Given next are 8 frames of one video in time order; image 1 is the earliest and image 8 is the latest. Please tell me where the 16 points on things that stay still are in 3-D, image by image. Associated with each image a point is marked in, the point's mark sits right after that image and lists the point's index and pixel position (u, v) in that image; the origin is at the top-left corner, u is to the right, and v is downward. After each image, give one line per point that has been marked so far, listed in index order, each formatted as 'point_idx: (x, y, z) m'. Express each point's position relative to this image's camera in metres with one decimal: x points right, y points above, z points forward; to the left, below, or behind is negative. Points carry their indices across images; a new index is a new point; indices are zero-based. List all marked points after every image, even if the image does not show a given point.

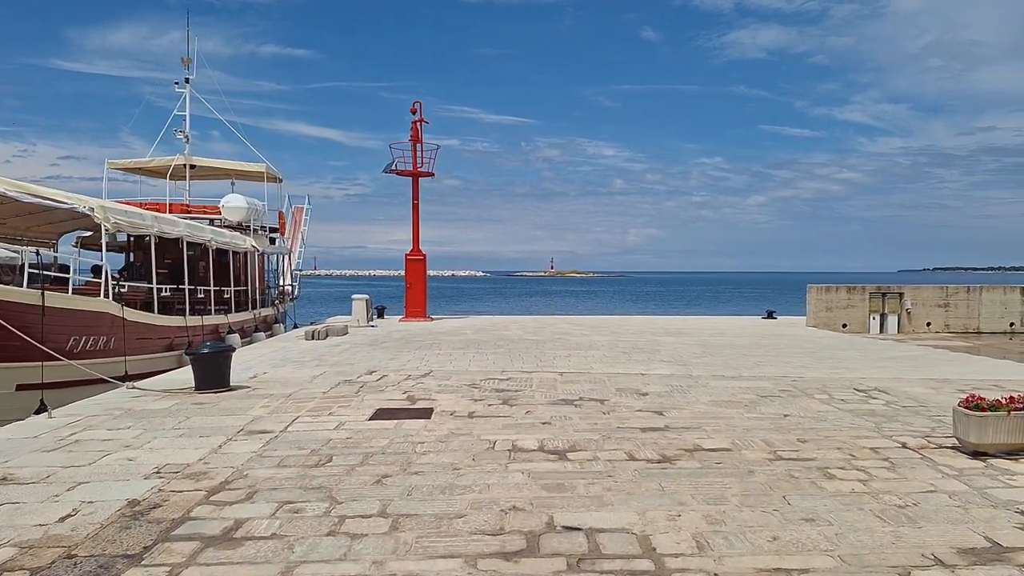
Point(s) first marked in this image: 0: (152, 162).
0: (-8.0, +2.8, +19.7) m
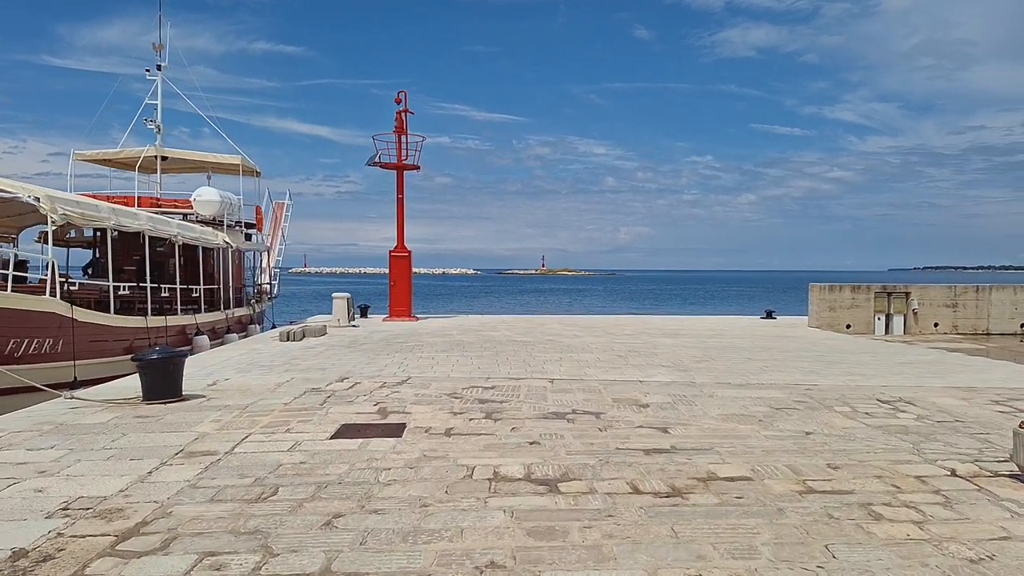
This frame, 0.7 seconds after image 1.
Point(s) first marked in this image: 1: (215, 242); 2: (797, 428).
0: (-8.2, +2.8, +18.7) m
1: (-5.4, +0.8, +16.0) m
2: (+2.1, -1.1, +6.7) m
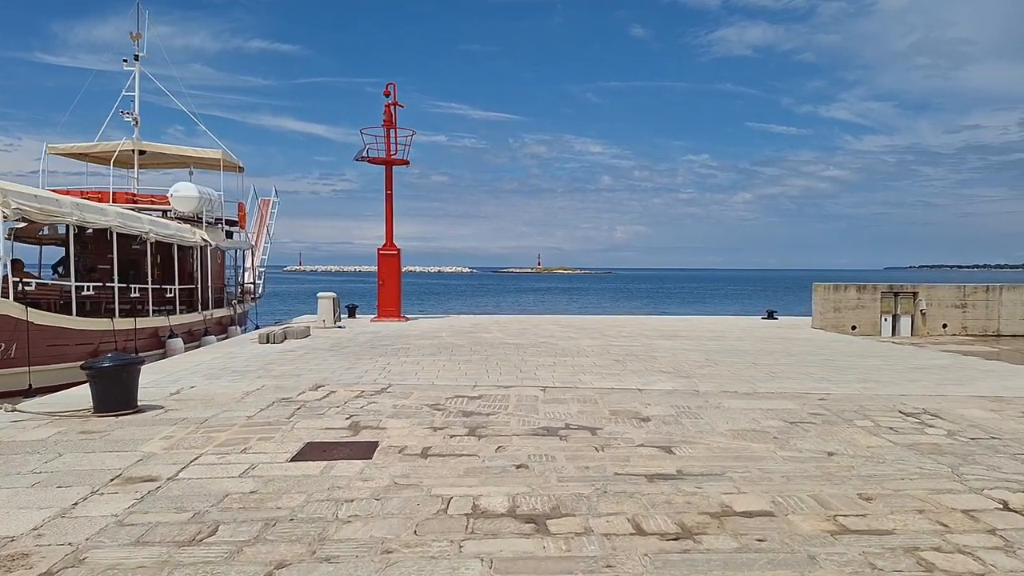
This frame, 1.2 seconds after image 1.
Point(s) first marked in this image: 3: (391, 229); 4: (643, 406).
0: (-8.4, +2.8, +17.9) m
1: (-5.5, +0.8, +15.3) m
2: (+2.0, -1.1, +6.0) m
3: (-2.7, +1.3, +20.0) m
4: (+1.1, -1.0, +7.7) m
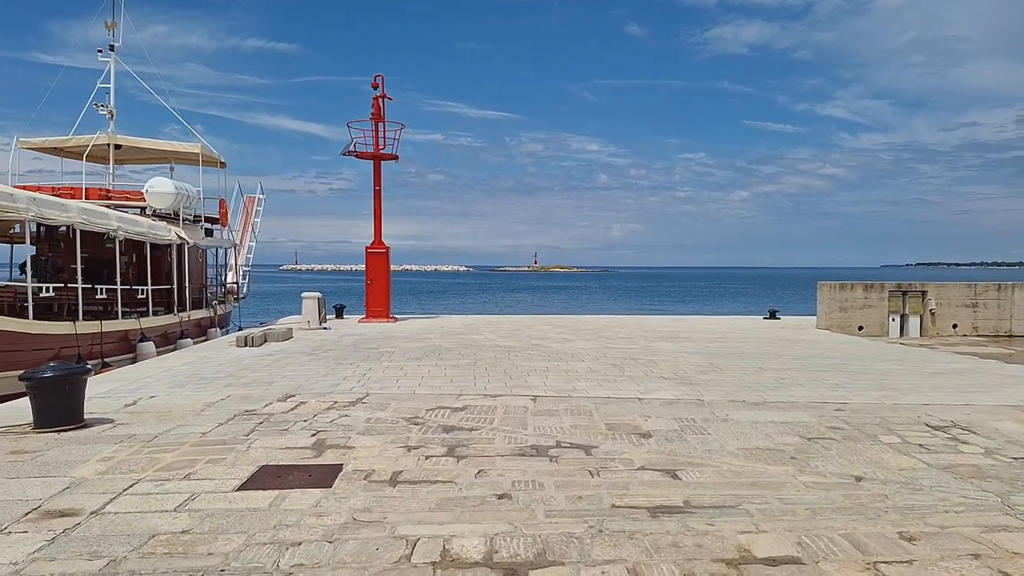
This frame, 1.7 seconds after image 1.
0: (-8.5, +2.8, +17.1) m
1: (-5.6, +0.8, +14.5) m
2: (+1.9, -1.1, +5.2) m
3: (-2.8, +1.3, +19.2) m
4: (+1.0, -1.0, +6.9) m
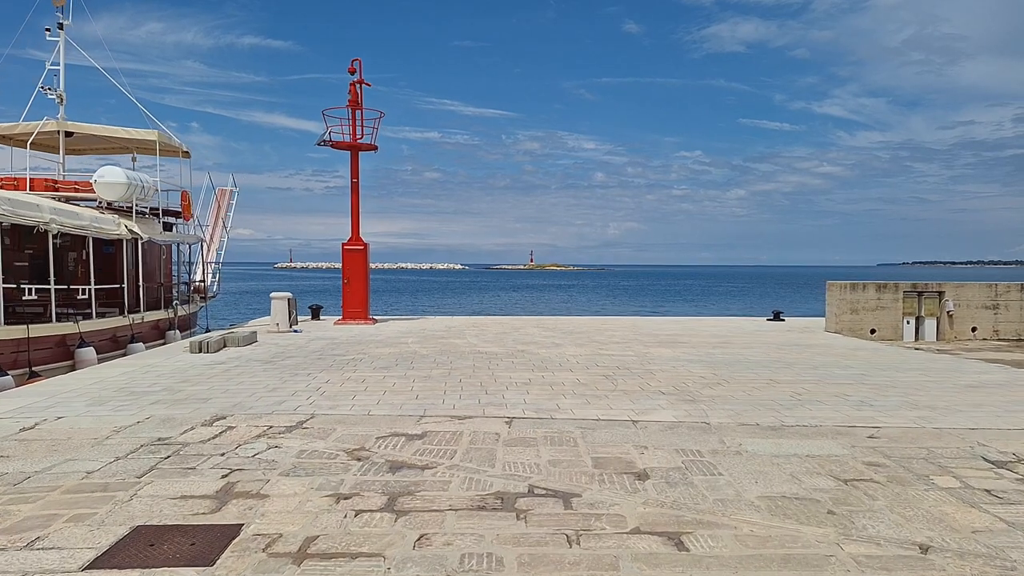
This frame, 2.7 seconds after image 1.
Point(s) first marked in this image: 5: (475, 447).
0: (-8.8, +2.9, +15.8) m
1: (-5.9, +0.8, +13.2) m
2: (+1.7, -1.1, +4.0) m
3: (-3.1, +1.4, +17.9) m
4: (+0.8, -1.0, +5.7) m
5: (-0.2, -1.0, +5.8) m
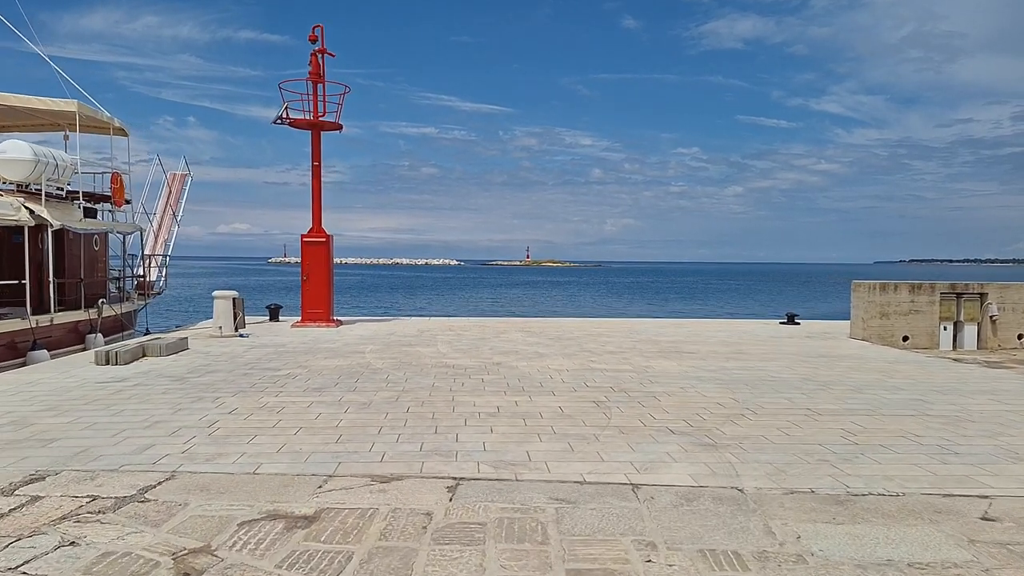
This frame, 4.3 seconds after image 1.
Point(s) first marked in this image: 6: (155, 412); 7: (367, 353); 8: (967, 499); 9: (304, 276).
0: (-9.1, +2.9, +13.7) m
1: (-6.2, +0.8, +11.1) m
2: (+1.5, -1.1, +1.9) m
3: (-3.4, +1.4, +15.8) m
4: (+0.5, -1.1, +3.6) m
5: (-0.5, -1.1, +3.7) m
6: (-2.8, -1.0, +7.0) m
7: (-1.8, -0.8, +11.3) m
8: (+2.4, -1.1, +4.7) m
9: (-3.7, +0.2, +15.8) m
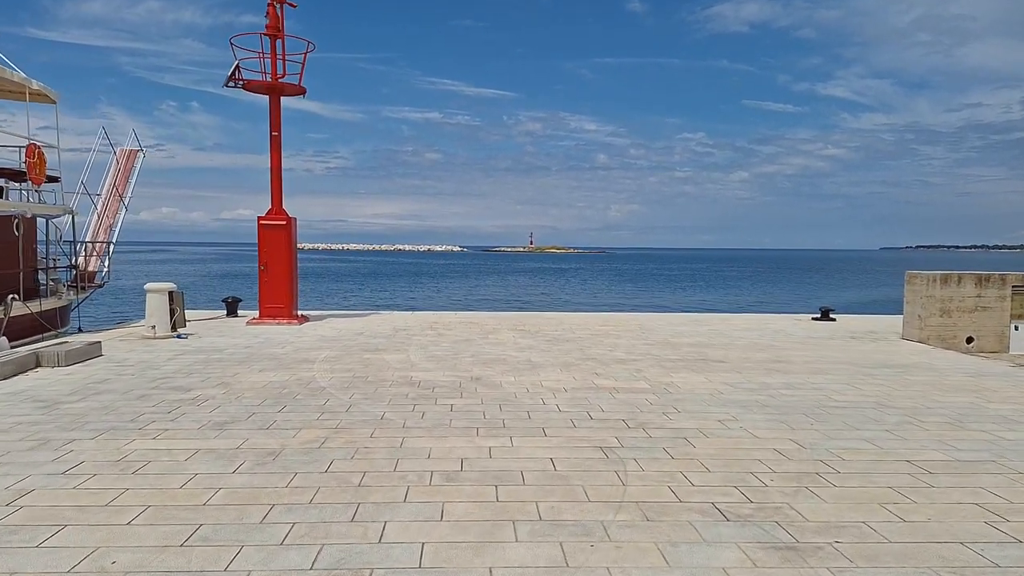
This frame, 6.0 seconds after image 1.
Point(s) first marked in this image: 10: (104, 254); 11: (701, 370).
0: (-9.2, +3.0, +11.4) m
1: (-6.3, +0.9, +8.8) m
2: (+1.3, -1.2, -0.4) m
3: (-3.6, +1.5, +13.5) m
4: (+0.3, -1.1, +1.3) m
5: (-0.7, -1.1, +1.4) m
6: (-3.0, -1.0, +4.8) m
7: (-2.0, -0.8, +9.1) m
8: (+2.2, -1.1, +2.4) m
9: (-3.8, +0.4, +13.6) m
10: (-7.2, +0.6, +15.8) m
11: (+1.9, -0.8, +8.9) m
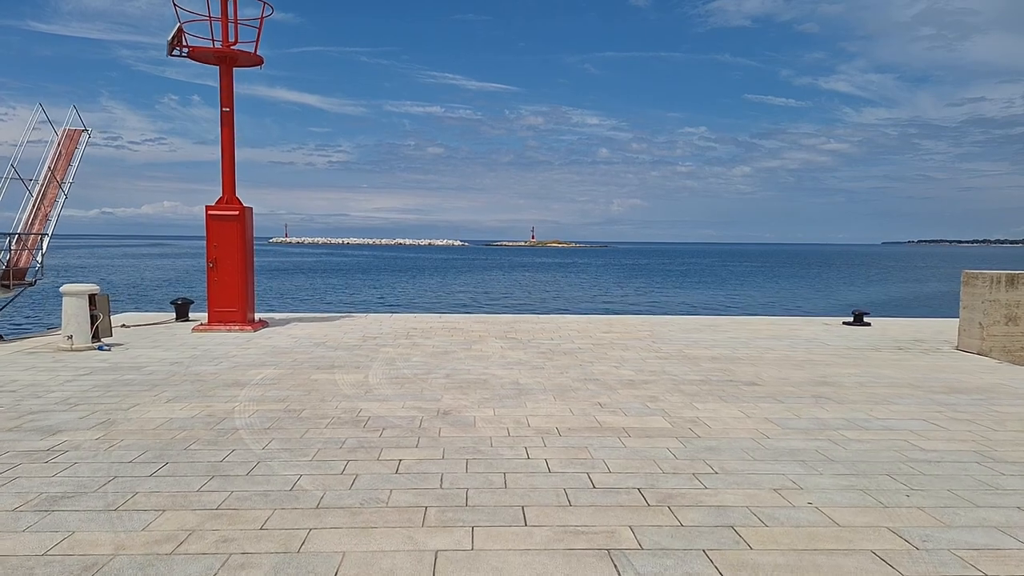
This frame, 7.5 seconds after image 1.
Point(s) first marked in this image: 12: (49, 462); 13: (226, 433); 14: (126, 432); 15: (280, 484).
0: (-9.4, +3.0, +9.5) m
1: (-6.5, +0.9, +7.0) m
2: (+1.1, -1.3, -2.2) m
3: (-3.7, +1.5, +11.7) m
4: (+0.2, -1.2, -0.5) m
5: (-0.9, -1.2, -0.4) m
6: (-3.1, -1.0, +3.0) m
7: (-2.1, -0.8, +7.2) m
8: (+2.0, -1.2, +0.6) m
9: (-4.0, +0.3, +11.7) m
10: (-7.3, +0.6, +13.9) m
11: (+1.7, -0.9, +7.0) m
12: (-2.5, -0.9, +4.9) m
13: (-1.8, -0.9, +5.6) m
14: (-2.4, -0.9, +5.7) m
15: (-1.1, -1.0, +4.4) m
